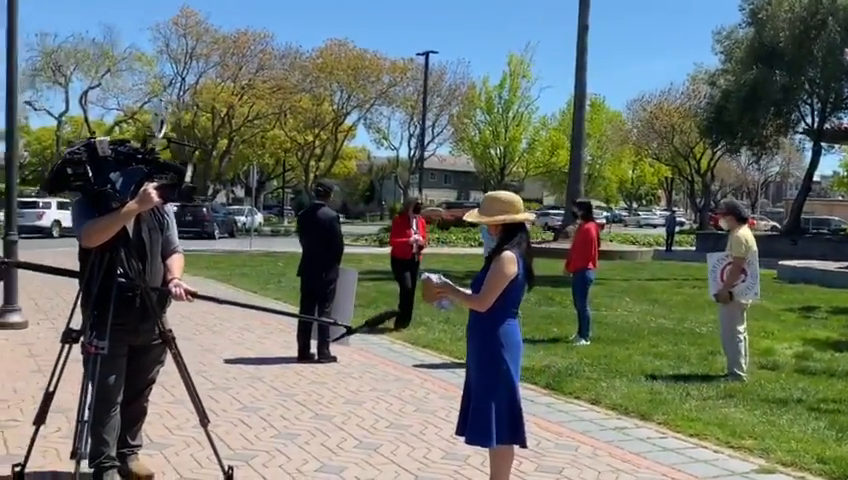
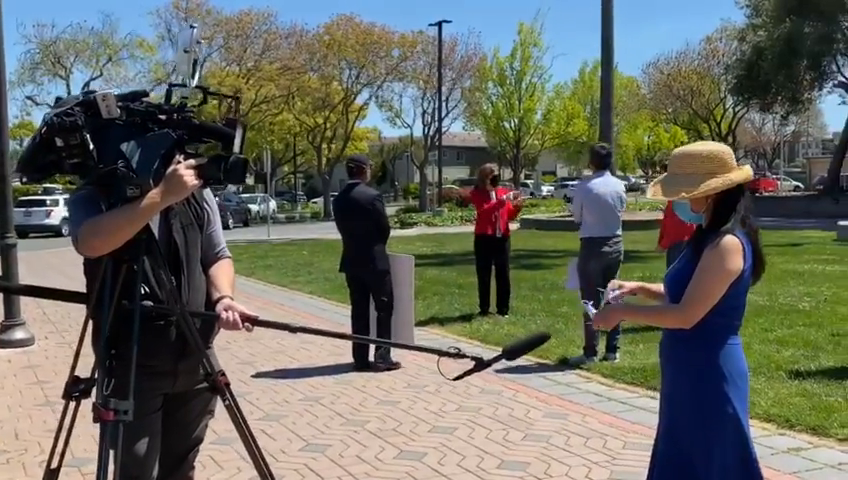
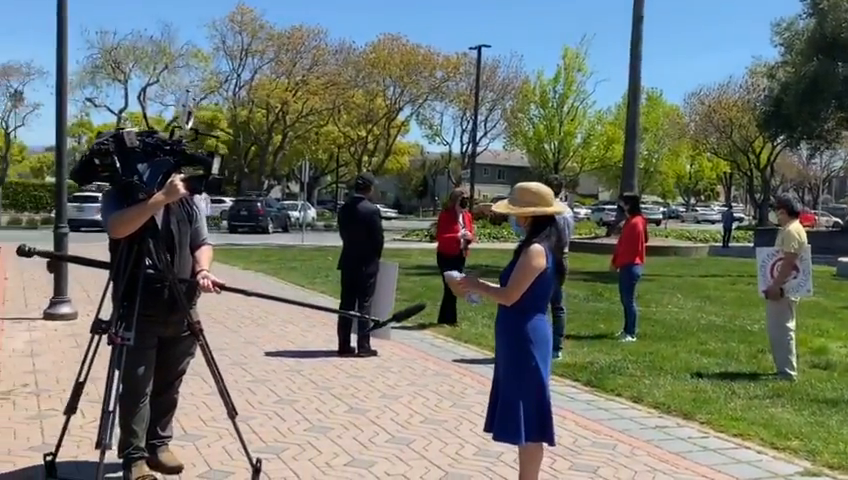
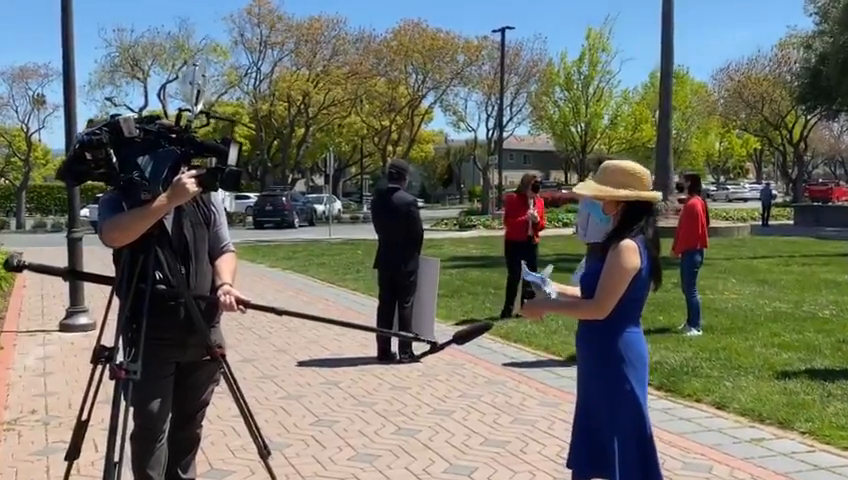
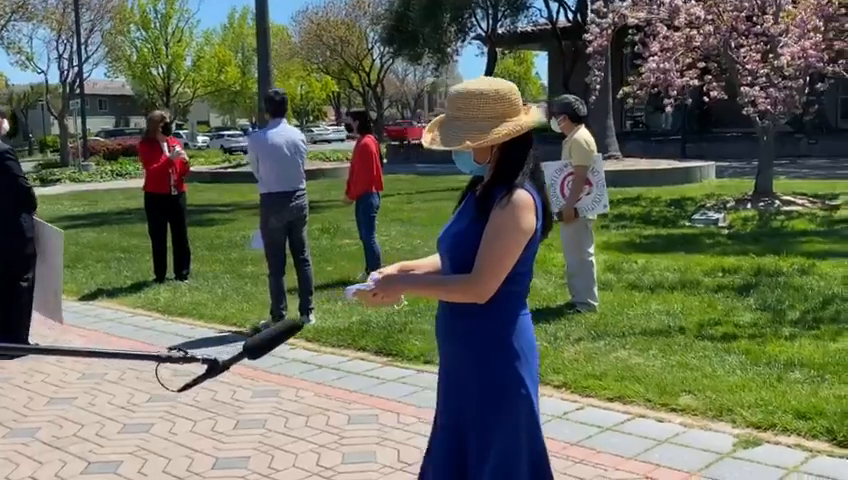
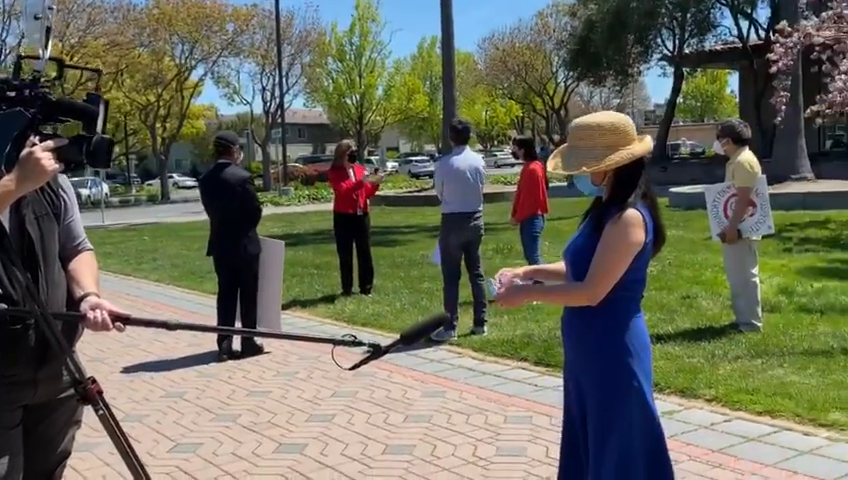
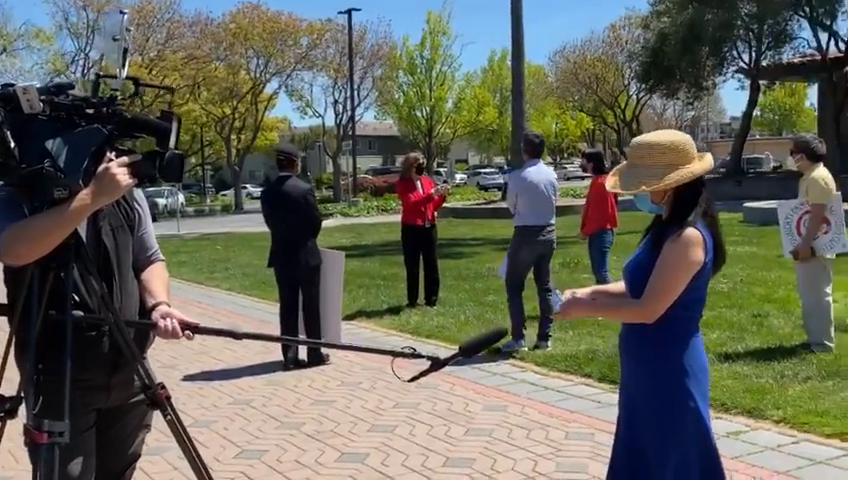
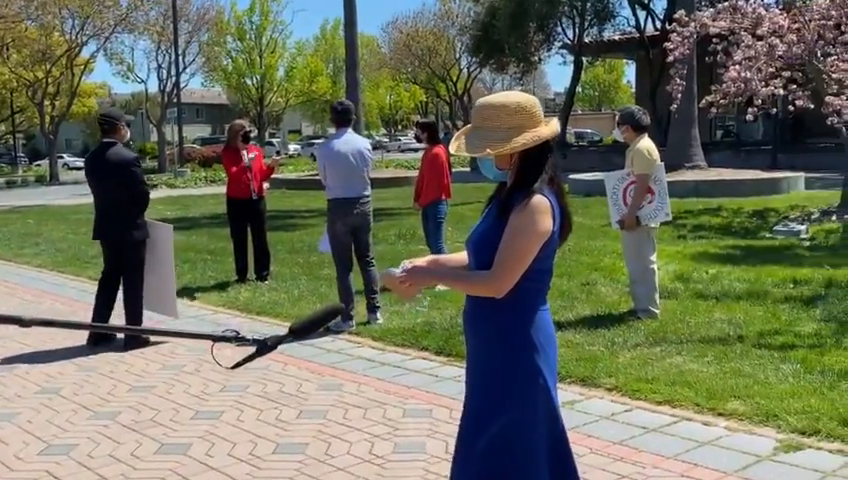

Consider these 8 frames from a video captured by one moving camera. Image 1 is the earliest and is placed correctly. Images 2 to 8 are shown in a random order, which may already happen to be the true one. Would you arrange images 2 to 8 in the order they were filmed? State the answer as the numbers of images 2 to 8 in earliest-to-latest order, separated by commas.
3, 4, 2, 7, 6, 8, 5
